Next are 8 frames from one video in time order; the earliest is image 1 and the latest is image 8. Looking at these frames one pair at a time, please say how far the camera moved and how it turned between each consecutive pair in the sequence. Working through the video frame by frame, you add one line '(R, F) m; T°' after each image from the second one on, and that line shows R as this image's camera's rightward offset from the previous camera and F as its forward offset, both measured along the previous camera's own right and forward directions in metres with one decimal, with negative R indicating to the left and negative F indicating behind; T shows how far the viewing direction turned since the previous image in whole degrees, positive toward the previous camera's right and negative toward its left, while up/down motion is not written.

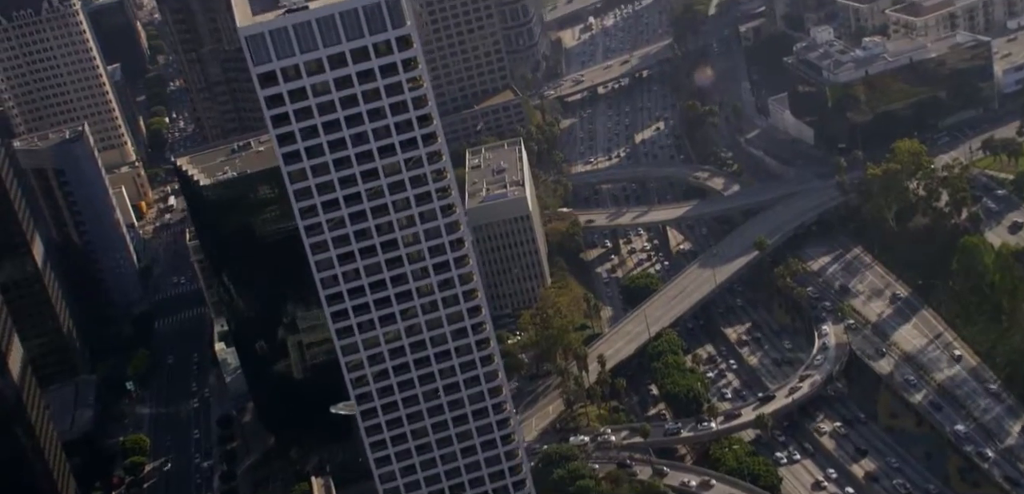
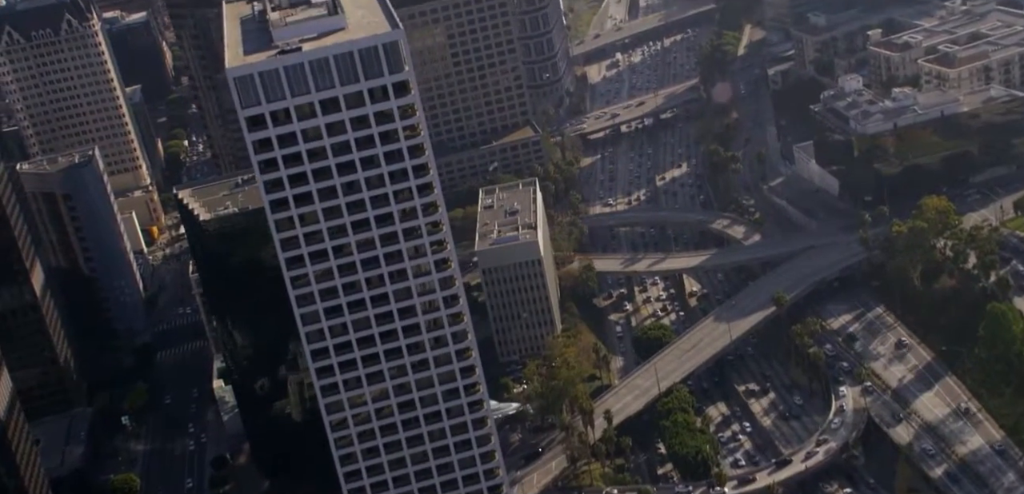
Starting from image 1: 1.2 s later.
(+1.4, +4.0) m; -1°
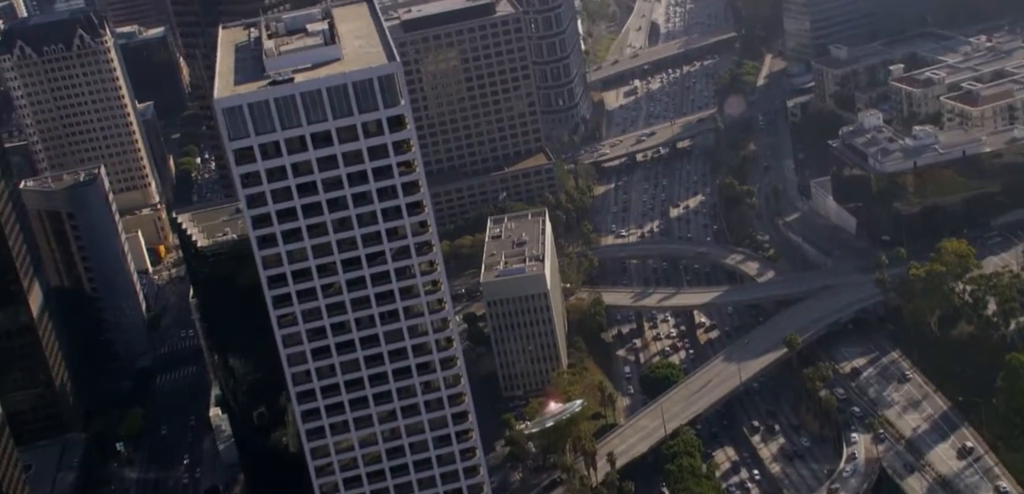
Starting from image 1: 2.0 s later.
(+1.0, +2.9) m; -1°
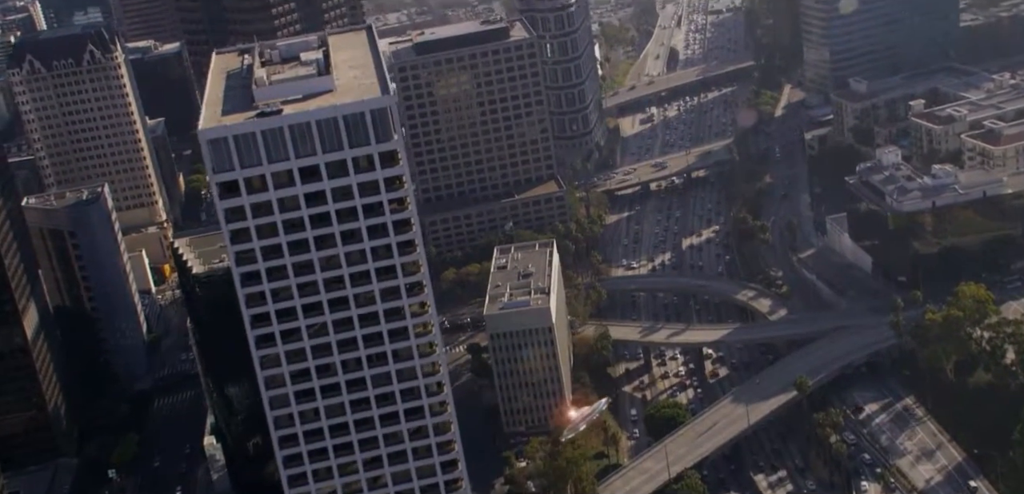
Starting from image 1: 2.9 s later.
(+1.0, +3.0) m; -1°
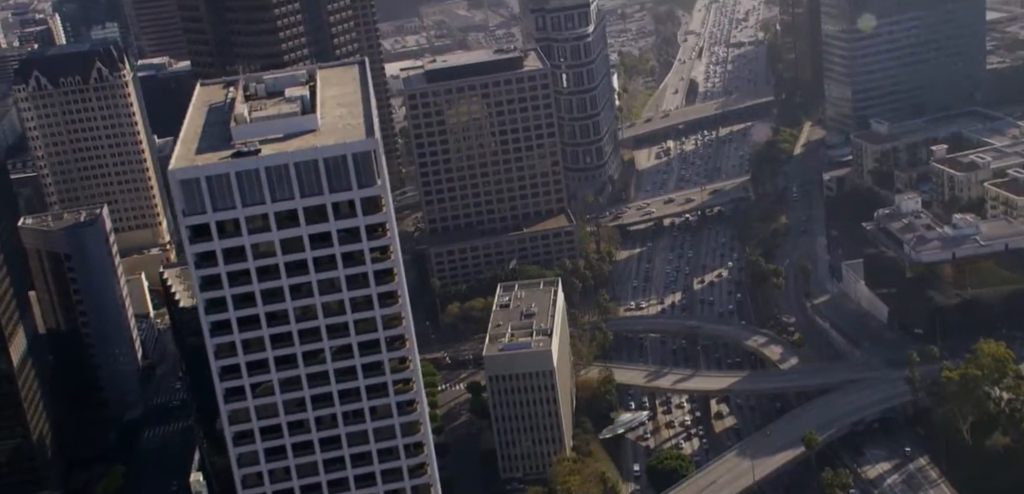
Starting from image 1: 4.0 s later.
(+1.2, +3.9) m; -1°
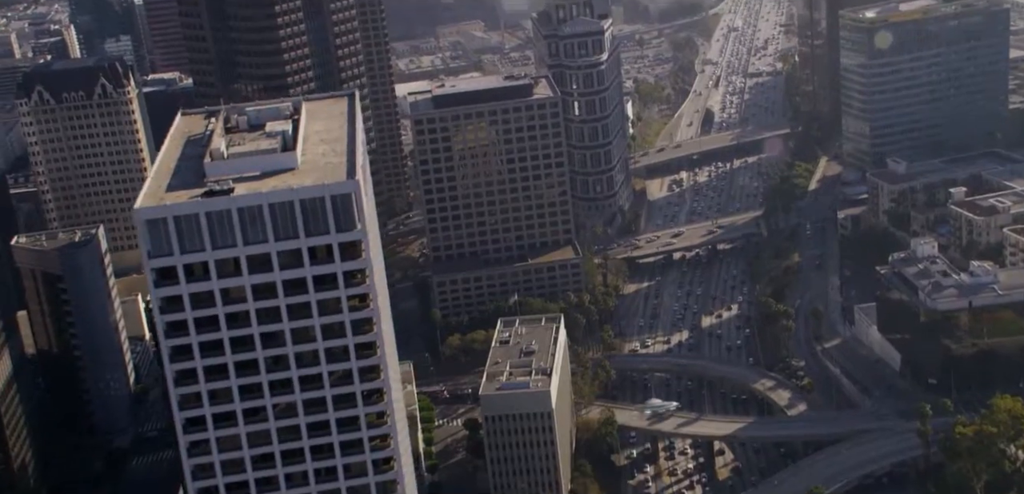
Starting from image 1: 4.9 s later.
(+1.0, +3.7) m; -1°
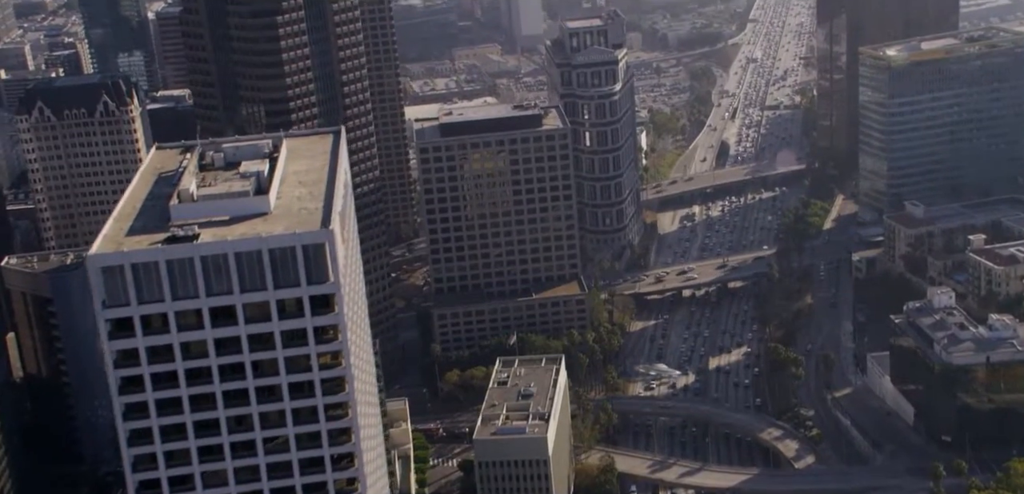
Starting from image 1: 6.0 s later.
(+1.0, +4.0) m; -1°
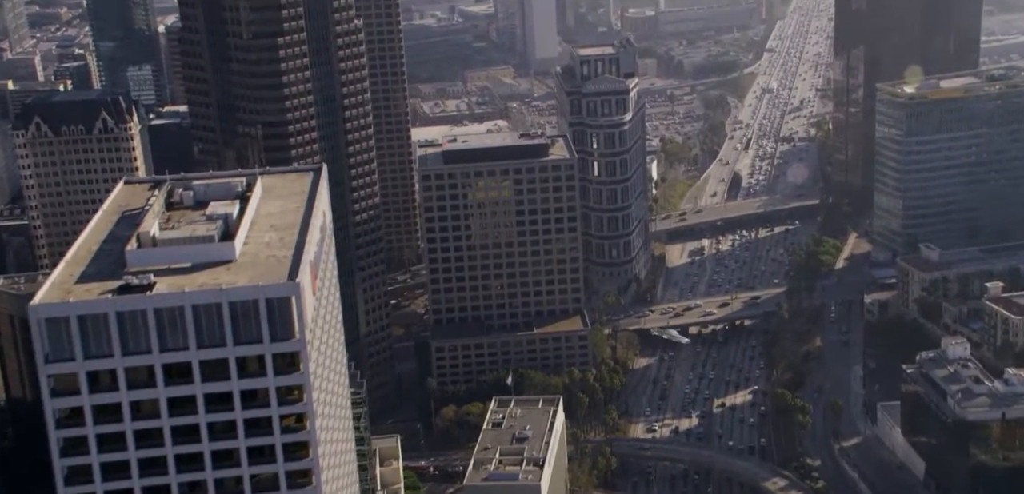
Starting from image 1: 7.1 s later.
(+1.0, +4.1) m; 0°
